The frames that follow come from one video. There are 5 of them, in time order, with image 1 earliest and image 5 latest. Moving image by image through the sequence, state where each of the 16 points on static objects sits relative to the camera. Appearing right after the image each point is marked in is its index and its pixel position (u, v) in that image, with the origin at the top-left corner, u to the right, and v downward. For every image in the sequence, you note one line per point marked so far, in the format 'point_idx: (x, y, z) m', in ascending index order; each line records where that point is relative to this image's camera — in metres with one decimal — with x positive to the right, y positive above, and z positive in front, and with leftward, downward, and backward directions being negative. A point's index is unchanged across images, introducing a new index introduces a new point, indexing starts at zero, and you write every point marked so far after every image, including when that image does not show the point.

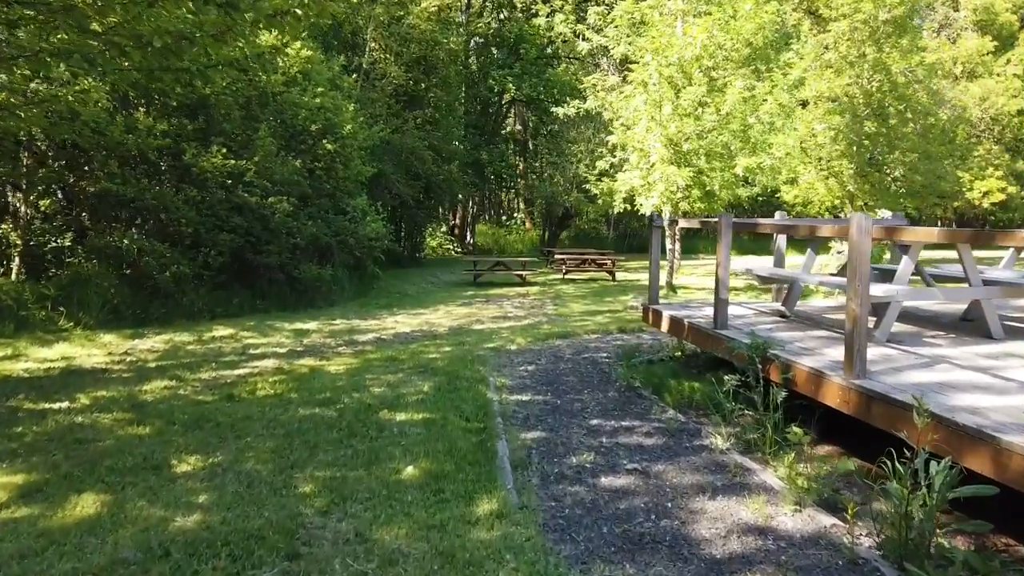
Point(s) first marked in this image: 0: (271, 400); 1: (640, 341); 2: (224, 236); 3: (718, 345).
0: (-1.7, -0.8, +5.5) m
1: (+1.4, -0.6, +8.2) m
2: (-4.0, +0.7, +10.4) m
3: (+1.5, -0.4, +5.4) m
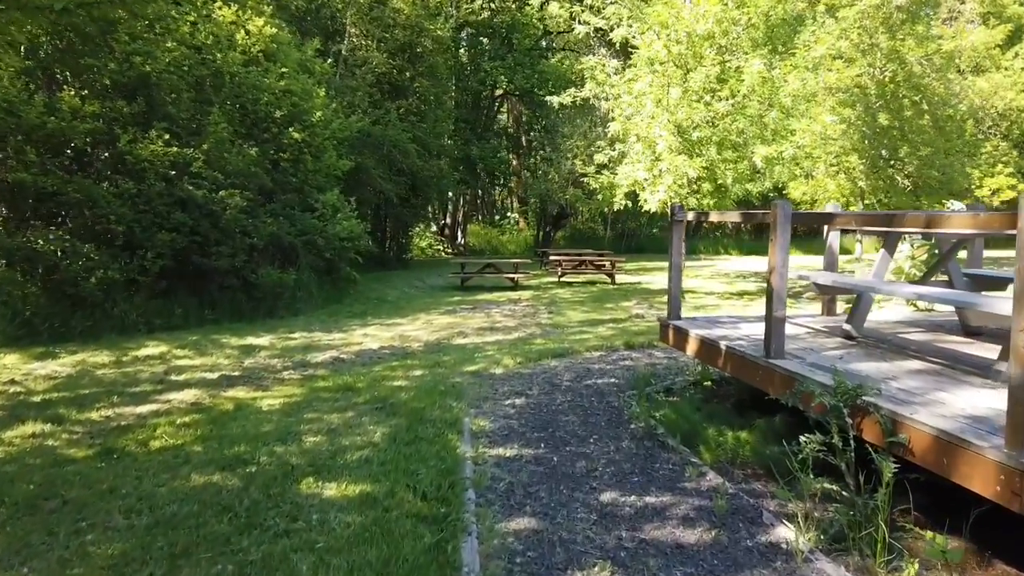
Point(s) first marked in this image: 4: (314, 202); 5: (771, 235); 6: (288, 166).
0: (-1.9, -0.9, +4.0) m
1: (+1.3, -0.7, +6.7) m
2: (-4.1, +0.6, +9.0) m
3: (+1.4, -0.5, +4.0) m
4: (-3.2, +1.4, +12.2) m
5: (+1.4, +0.3, +4.1) m
6: (-3.5, +1.9, +11.8) m
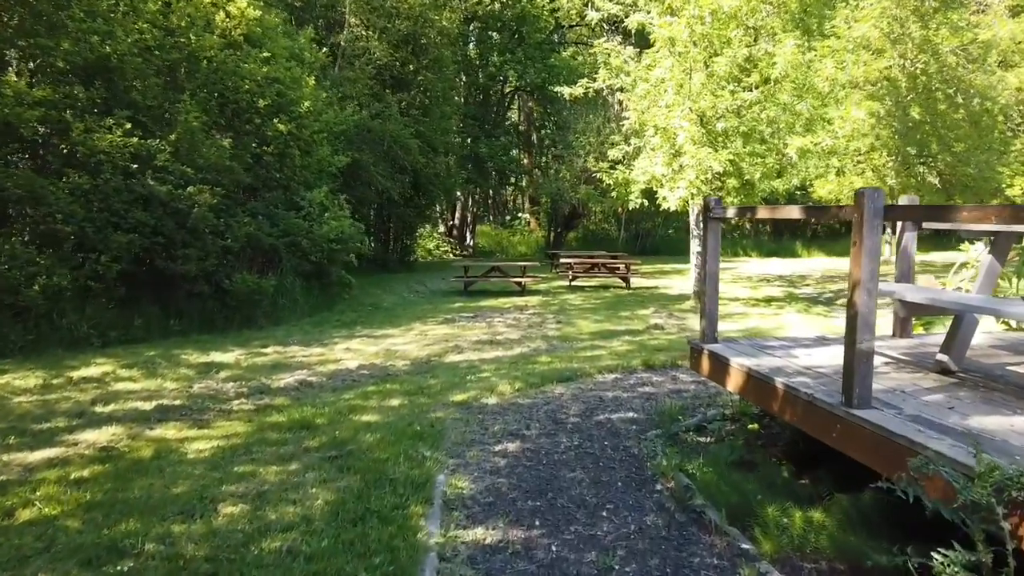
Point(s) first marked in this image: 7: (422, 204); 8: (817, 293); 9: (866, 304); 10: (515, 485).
0: (-1.9, -1.0, +2.9) m
1: (+1.3, -0.8, +5.6) m
2: (-4.1, +0.5, +7.9) m
3: (+1.3, -0.6, +2.8) m
4: (-3.1, +1.3, +11.1) m
5: (+1.3, +0.2, +3.0) m
6: (-3.4, +1.8, +10.8) m
7: (-2.3, +2.1, +19.1) m
8: (+6.0, -0.1, +14.8) m
9: (+1.4, -0.1, +2.9) m
10: (0.0, -0.9, +3.5) m
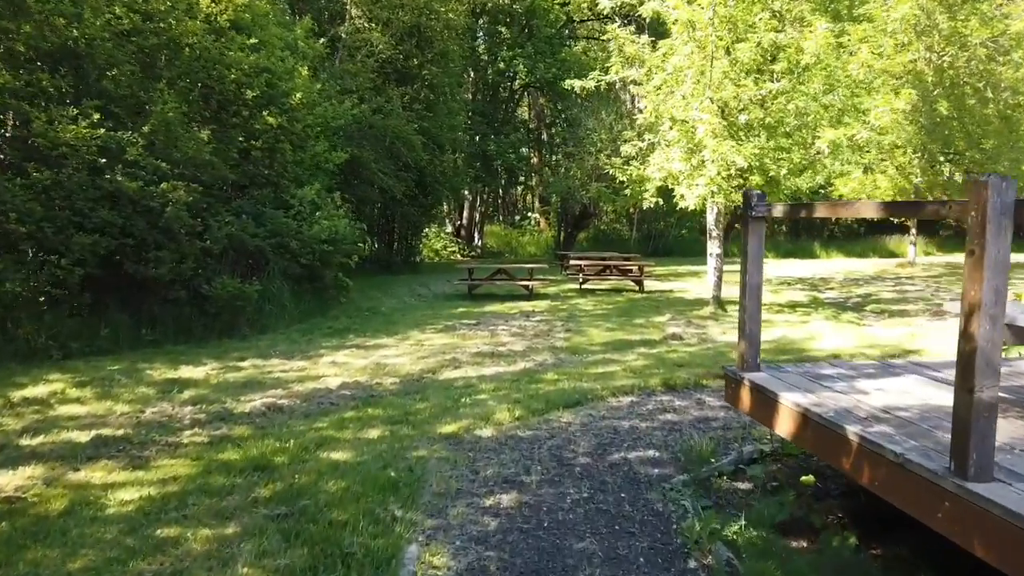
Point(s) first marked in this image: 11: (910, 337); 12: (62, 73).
0: (-2.0, -1.1, +2.2) m
1: (+1.2, -0.8, +4.8) m
2: (-4.1, +0.5, +7.2) m
3: (+1.3, -0.7, +2.0) m
4: (-3.1, +1.2, +10.4) m
5: (+1.3, +0.1, +2.2) m
6: (-3.4, +1.8, +10.0) m
7: (-2.1, +2.1, +18.3) m
8: (+6.1, -0.2, +13.9) m
9: (+1.3, -0.1, +2.1) m
10: (0.0, -1.0, +2.8) m
11: (+4.6, -0.6, +8.8) m
12: (-4.7, +2.2, +7.9) m
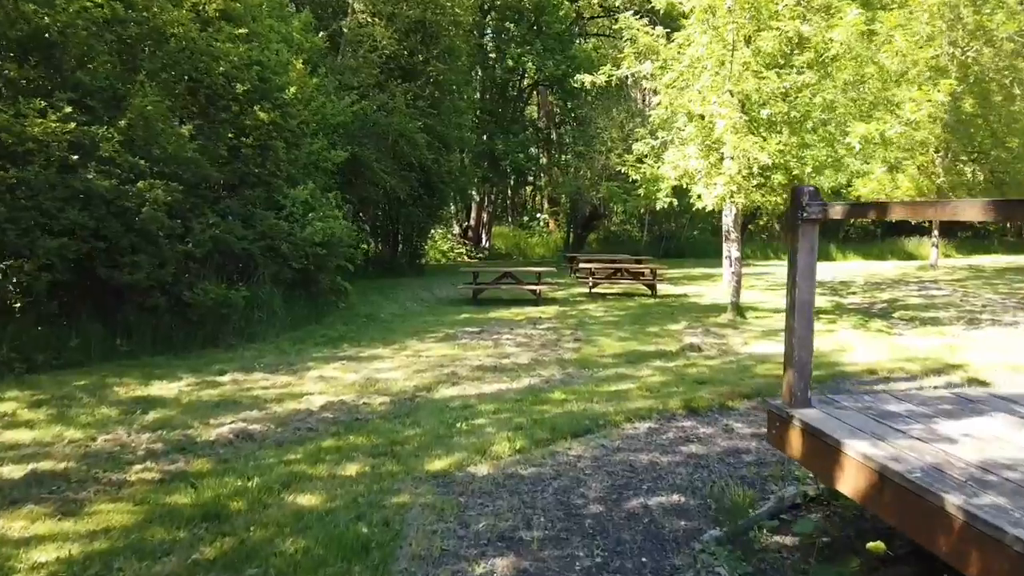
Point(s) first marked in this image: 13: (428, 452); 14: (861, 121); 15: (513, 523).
0: (-2.0, -1.1, +1.6) m
1: (+1.3, -0.9, +4.2) m
2: (-4.0, +0.4, +6.6) m
3: (+1.2, -0.7, +1.4) m
4: (-3.0, +1.2, +9.8) m
5: (+1.3, +0.1, +1.5) m
6: (-3.3, +1.7, +9.4) m
7: (-1.9, +2.0, +17.7) m
8: (+6.2, -0.3, +13.2) m
9: (+1.3, -0.2, +1.5) m
10: (0.0, -1.1, +2.1) m
11: (+4.7, -0.6, +8.1) m
12: (-4.6, +2.2, +7.3) m
13: (-0.5, -0.9, +4.2) m
14: (+4.6, +2.2, +10.0) m
15: (0.0, -1.0, +3.2) m
